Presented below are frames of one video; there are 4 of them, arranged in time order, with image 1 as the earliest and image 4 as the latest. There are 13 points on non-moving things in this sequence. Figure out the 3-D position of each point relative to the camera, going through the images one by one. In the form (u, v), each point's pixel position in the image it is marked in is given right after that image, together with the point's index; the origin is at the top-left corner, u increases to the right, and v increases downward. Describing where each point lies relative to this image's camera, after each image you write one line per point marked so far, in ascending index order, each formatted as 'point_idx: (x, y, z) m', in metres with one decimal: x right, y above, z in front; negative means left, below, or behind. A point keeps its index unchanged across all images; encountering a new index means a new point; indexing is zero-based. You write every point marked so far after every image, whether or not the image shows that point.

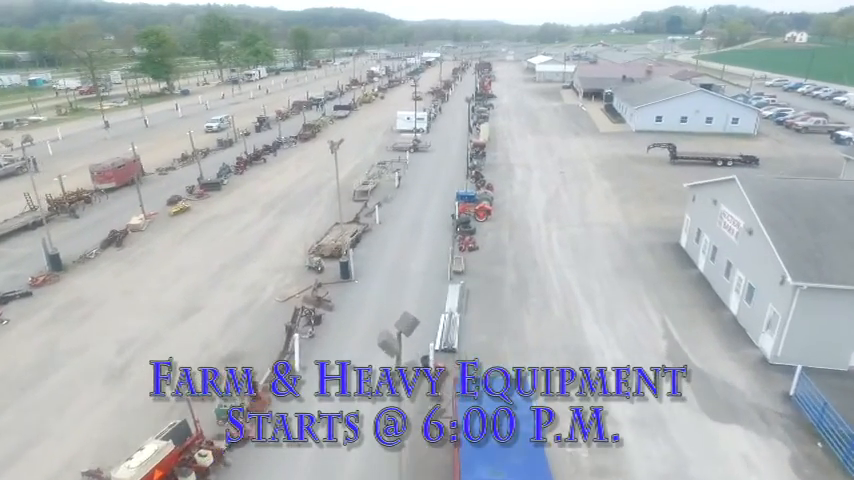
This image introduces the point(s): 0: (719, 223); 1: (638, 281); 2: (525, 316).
0: (+11.1, +0.6, +18.8) m
1: (+8.4, -1.7, +19.9) m
2: (+3.5, -2.7, +17.6) m
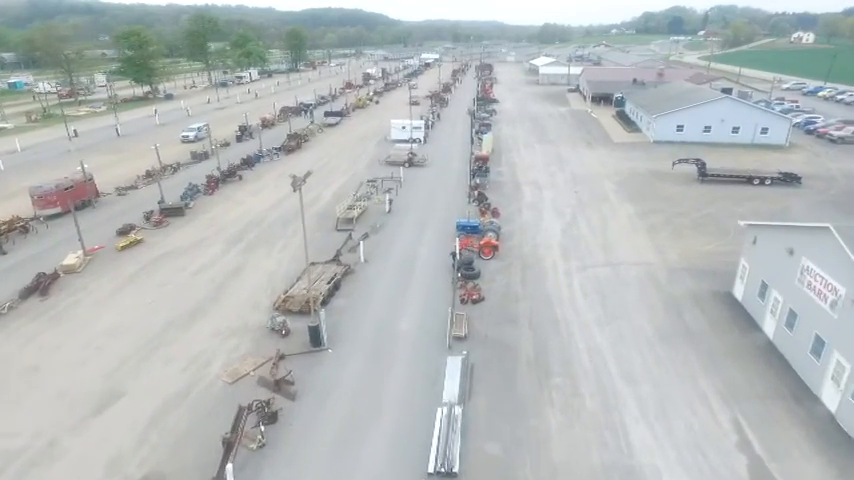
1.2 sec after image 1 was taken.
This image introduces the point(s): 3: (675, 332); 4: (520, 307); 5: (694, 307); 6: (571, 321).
0: (+10.8, -1.2, +14.5) m
1: (+8.2, -3.5, +15.6) m
2: (+3.2, -4.6, +13.3) m
3: (+8.2, -3.1, +16.6) m
4: (+3.4, -2.4, +18.2) m
5: (+9.6, -2.4, +17.9) m
6: (+5.0, -2.8, +17.3) m
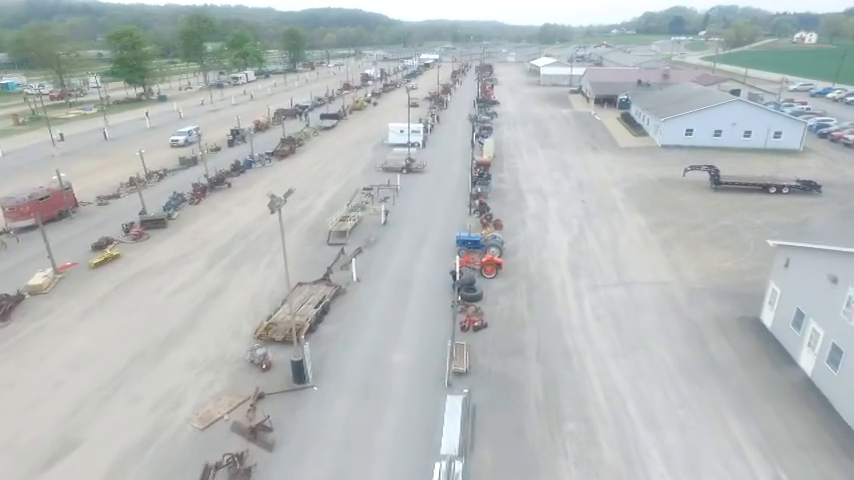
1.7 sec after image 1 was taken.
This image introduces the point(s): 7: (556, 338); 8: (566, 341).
0: (+10.7, -1.9, +12.8) m
1: (+8.1, -4.2, +13.9) m
2: (+3.2, -5.2, +11.6) m
3: (+8.2, -3.7, +14.9) m
4: (+3.3, -3.1, +16.5) m
5: (+9.5, -3.1, +16.2) m
6: (+4.9, -3.5, +15.7) m
7: (+4.3, -3.2, +16.4) m
8: (+4.5, -3.3, +16.1) m
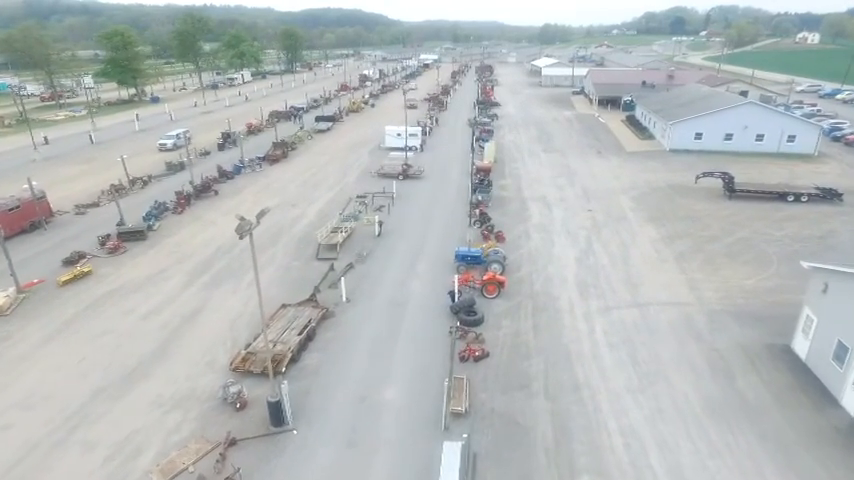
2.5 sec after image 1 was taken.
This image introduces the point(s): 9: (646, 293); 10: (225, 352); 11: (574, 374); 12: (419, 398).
0: (+10.6, -2.5, +11.2) m
1: (+8.0, -4.8, +12.3) m
2: (+3.0, -5.9, +9.9) m
3: (+8.0, -4.4, +13.2) m
4: (+3.2, -3.7, +14.9) m
5: (+9.4, -3.7, +14.5) m
6: (+4.8, -4.1, +14.0) m
7: (+4.1, -3.8, +14.7) m
8: (+4.4, -3.9, +14.5) m
9: (+8.4, -2.0, +19.0) m
10: (-6.4, -3.5, +15.7) m
11: (+4.4, -3.9, +14.5) m
12: (-0.2, -4.3, +13.7) m
